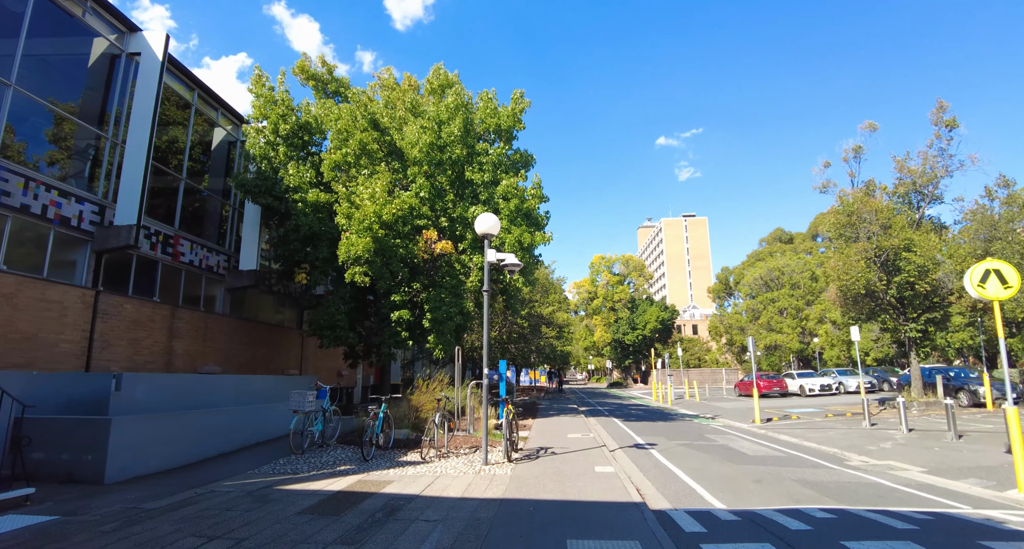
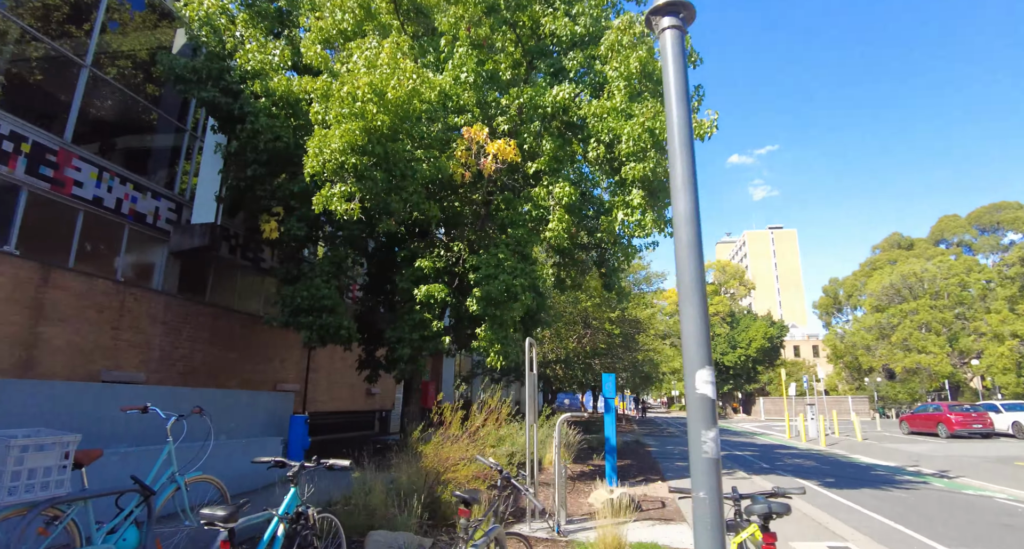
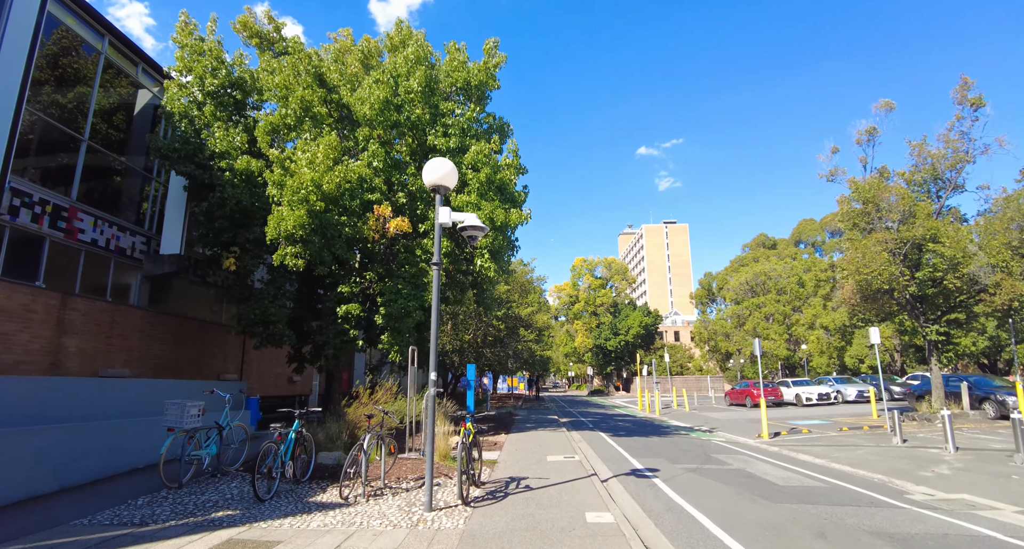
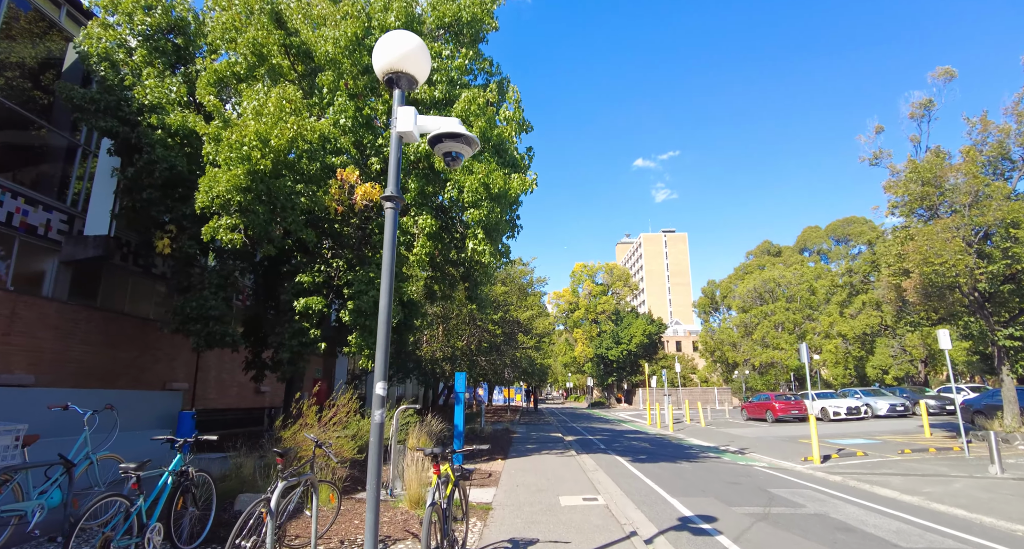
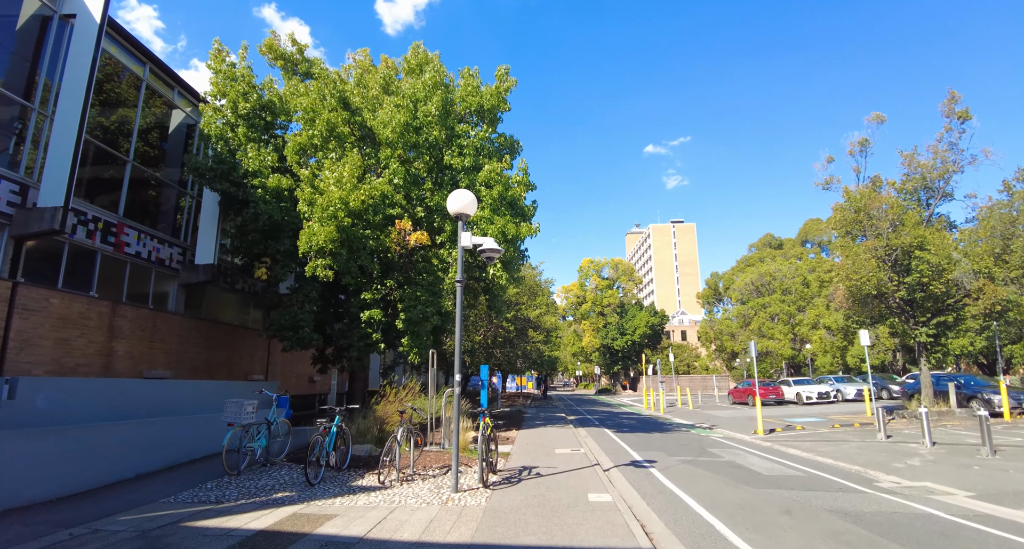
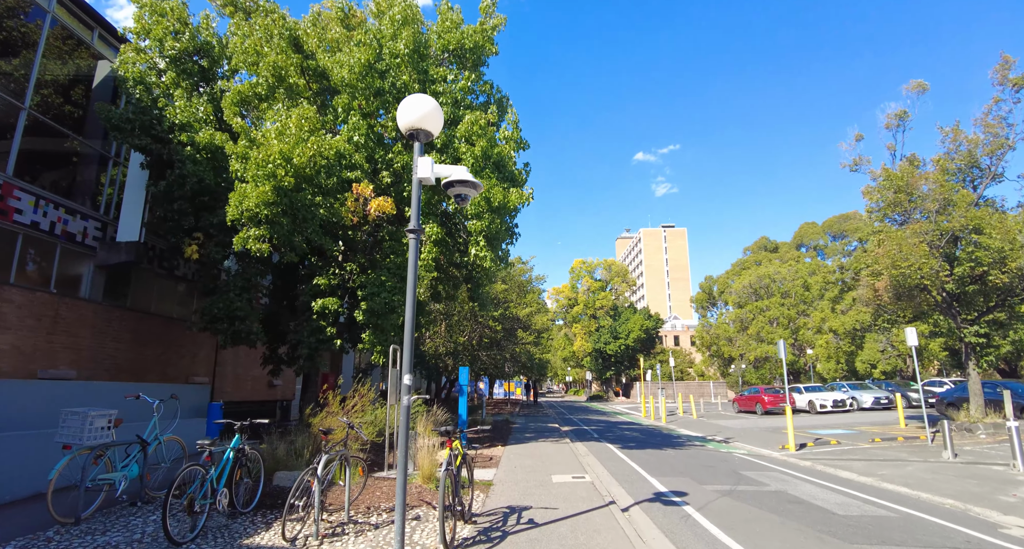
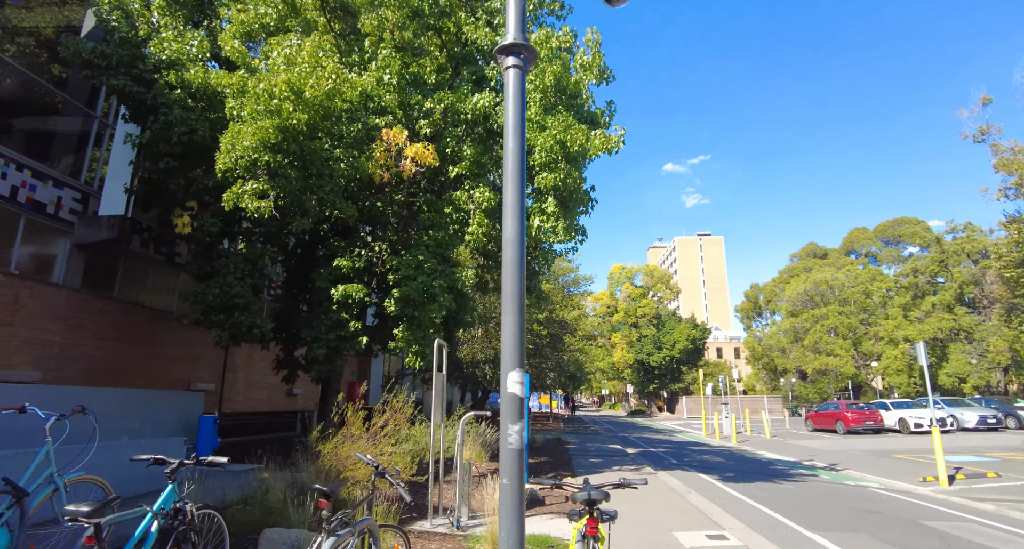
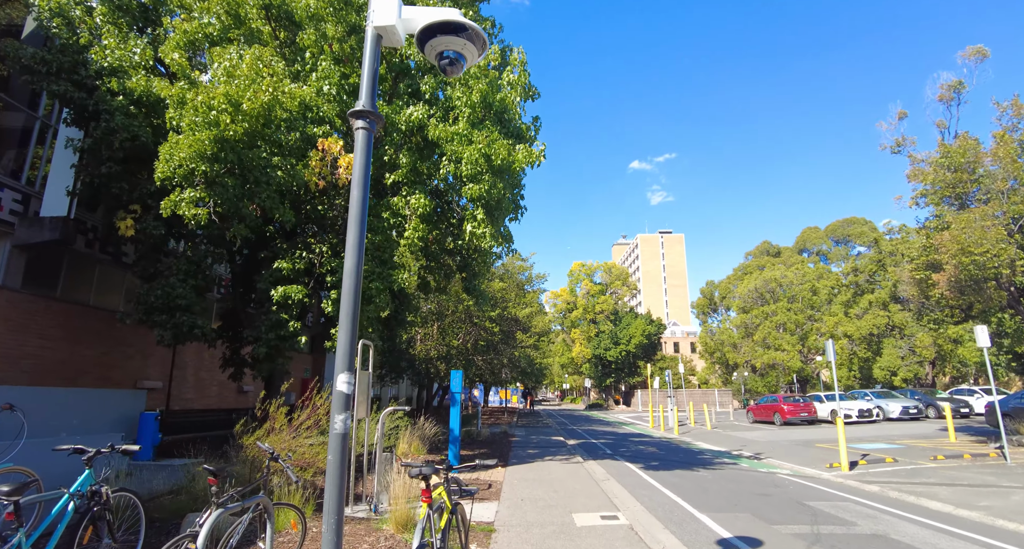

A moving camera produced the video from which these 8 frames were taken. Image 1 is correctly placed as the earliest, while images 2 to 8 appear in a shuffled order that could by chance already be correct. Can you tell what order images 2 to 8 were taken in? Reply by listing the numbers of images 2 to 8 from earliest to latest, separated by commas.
5, 3, 6, 4, 8, 7, 2
